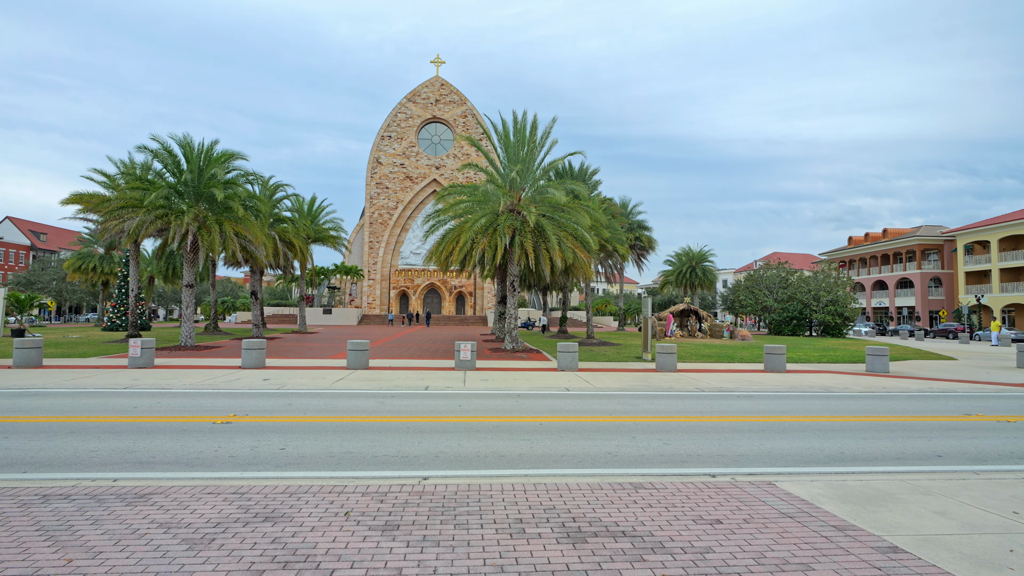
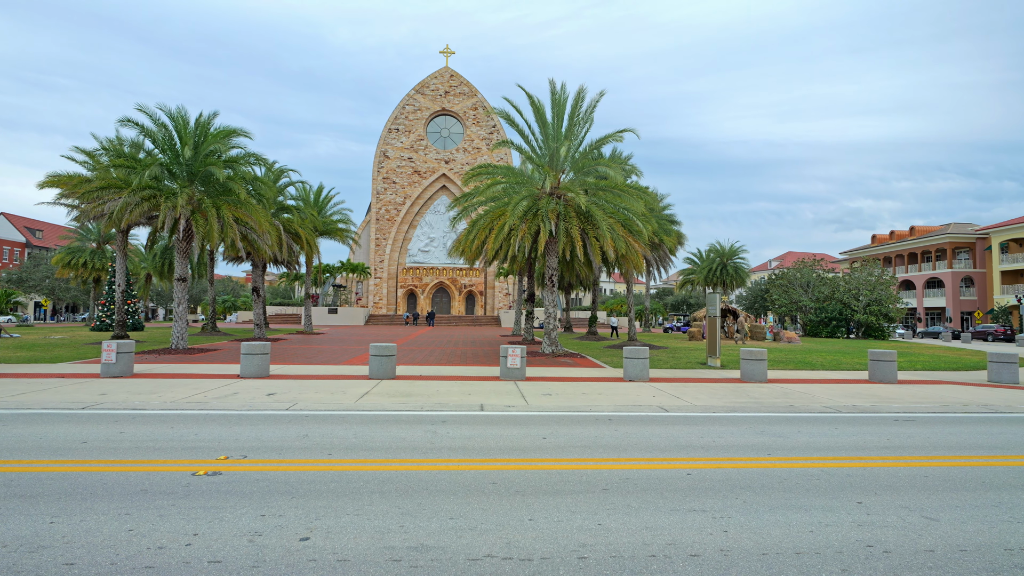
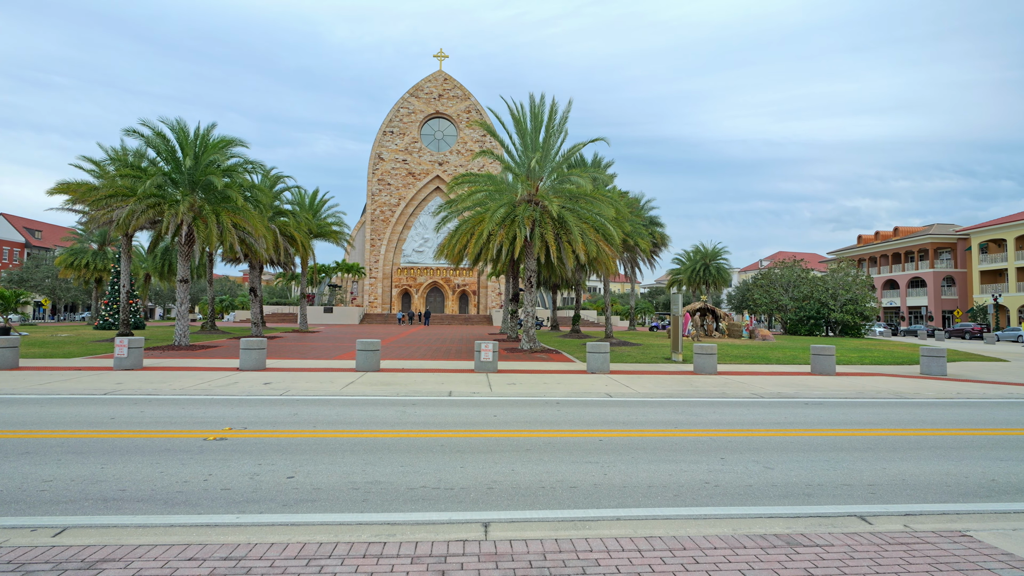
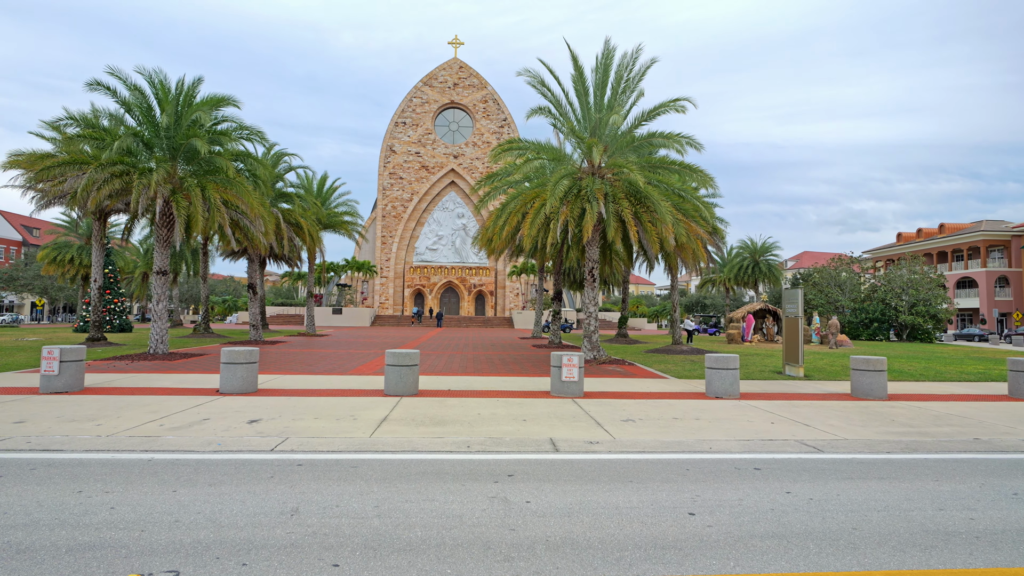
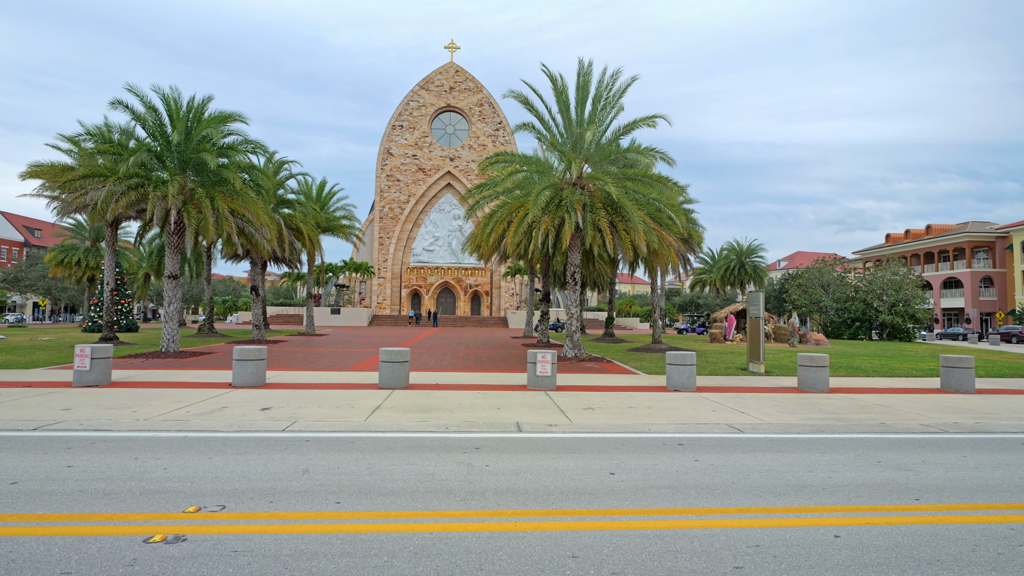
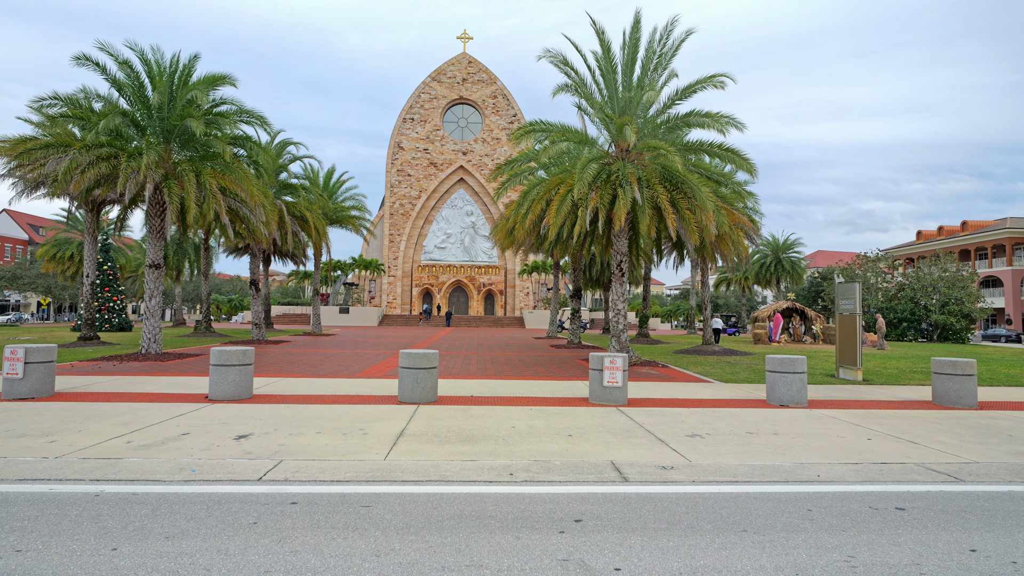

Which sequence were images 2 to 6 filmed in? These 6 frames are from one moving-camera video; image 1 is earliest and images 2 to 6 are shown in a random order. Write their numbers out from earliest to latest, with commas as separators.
3, 2, 5, 4, 6
